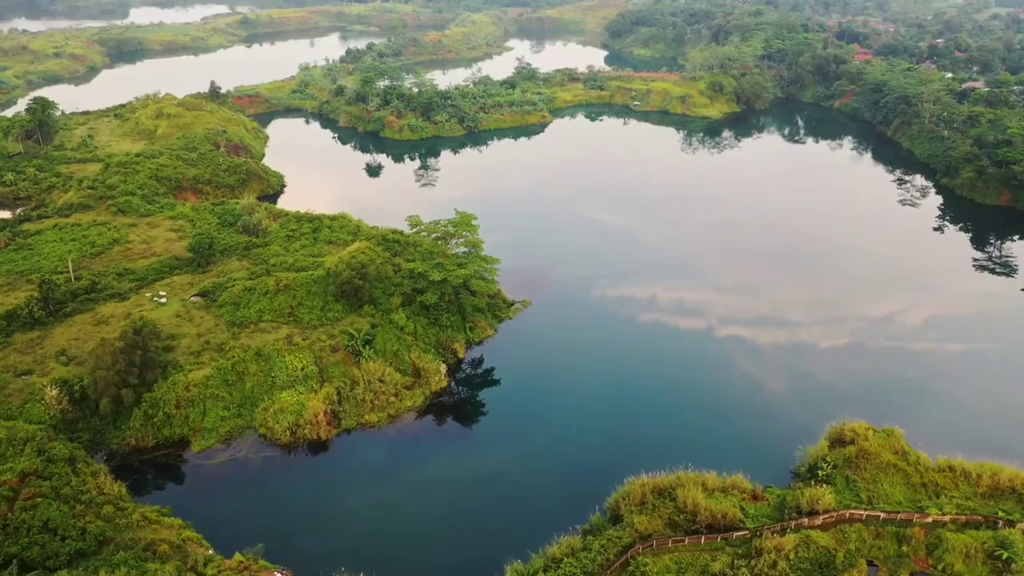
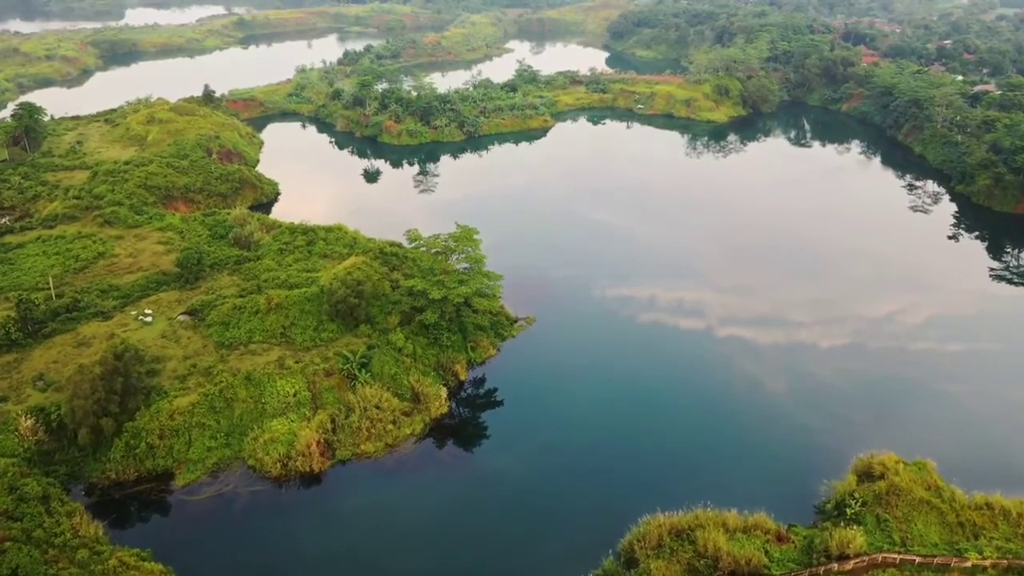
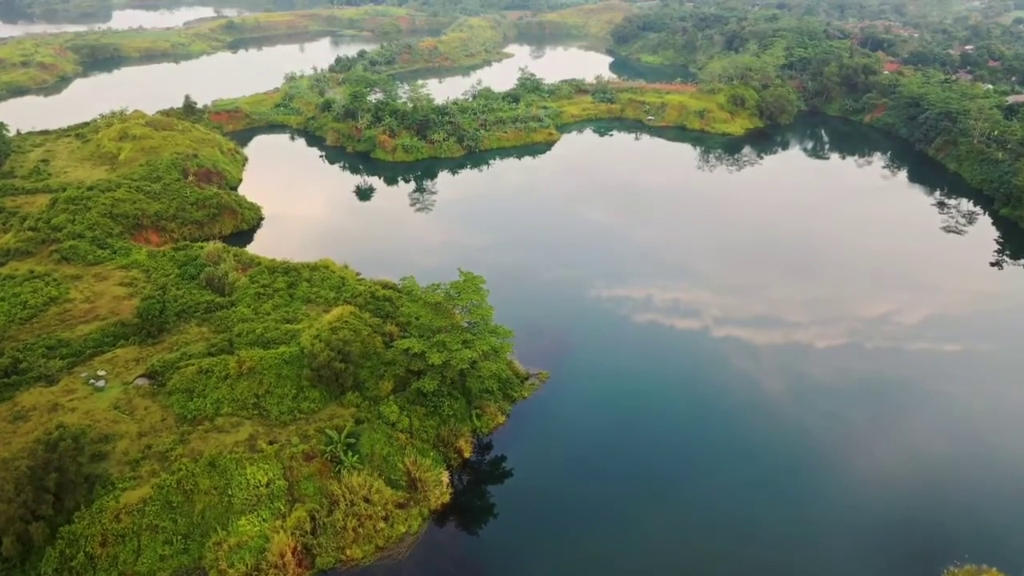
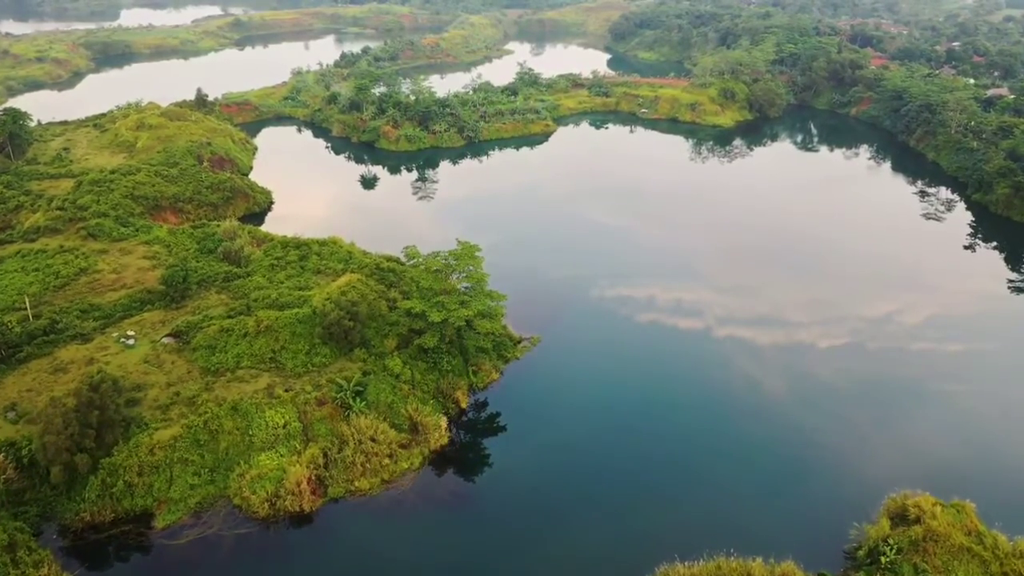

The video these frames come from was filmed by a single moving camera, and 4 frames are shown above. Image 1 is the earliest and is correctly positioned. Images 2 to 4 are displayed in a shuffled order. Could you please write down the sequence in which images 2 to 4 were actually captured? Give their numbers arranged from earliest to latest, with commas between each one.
2, 4, 3
